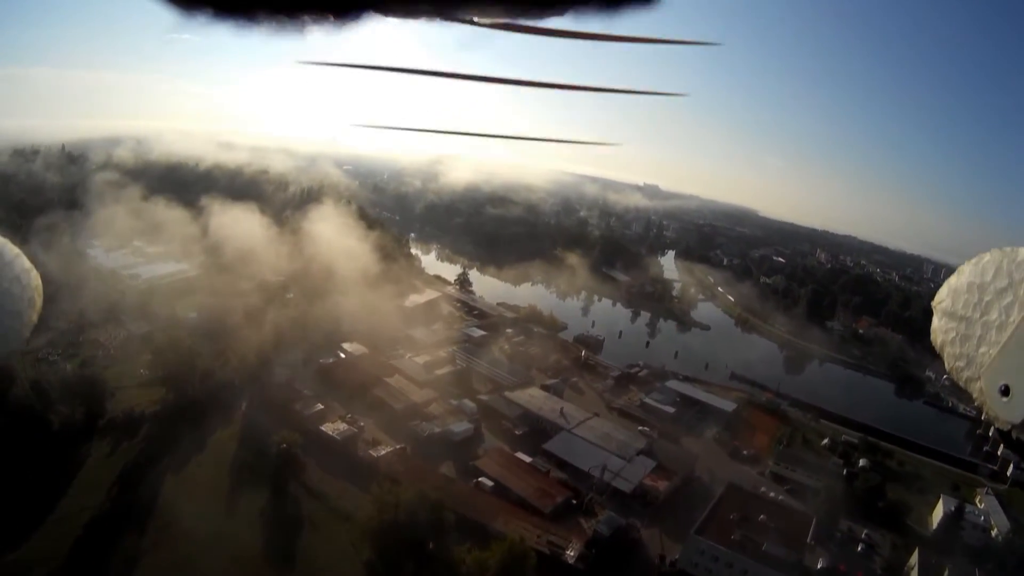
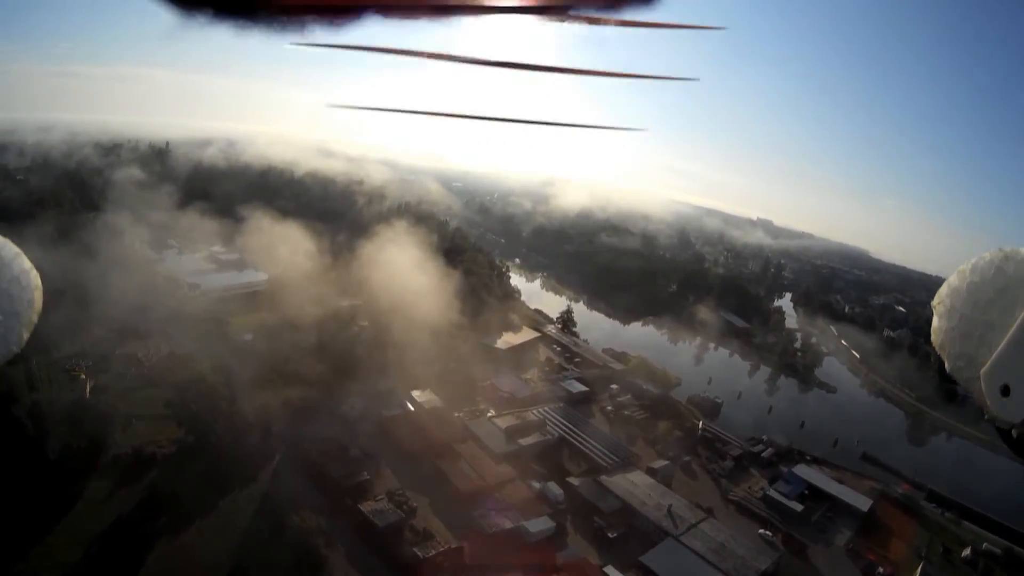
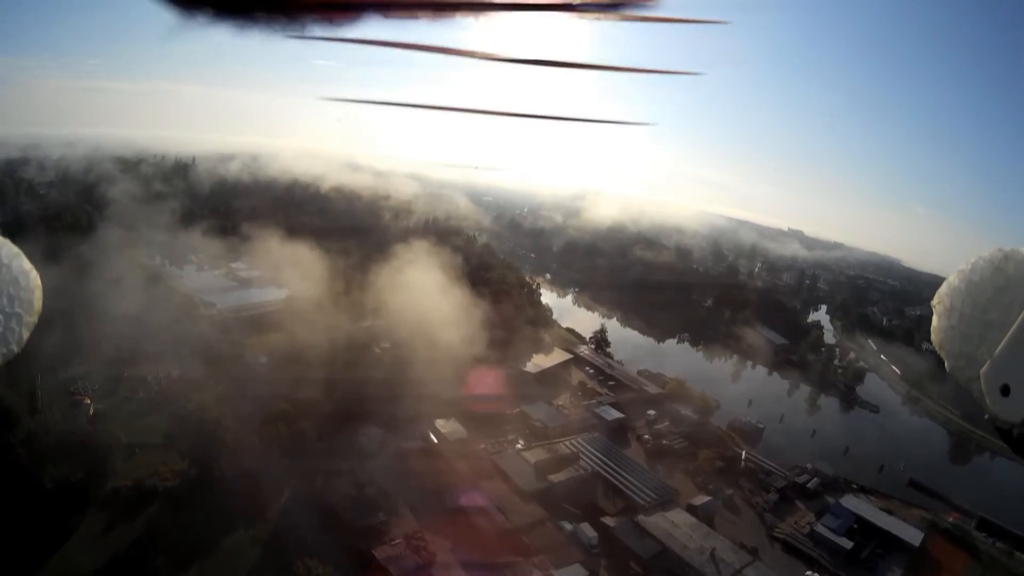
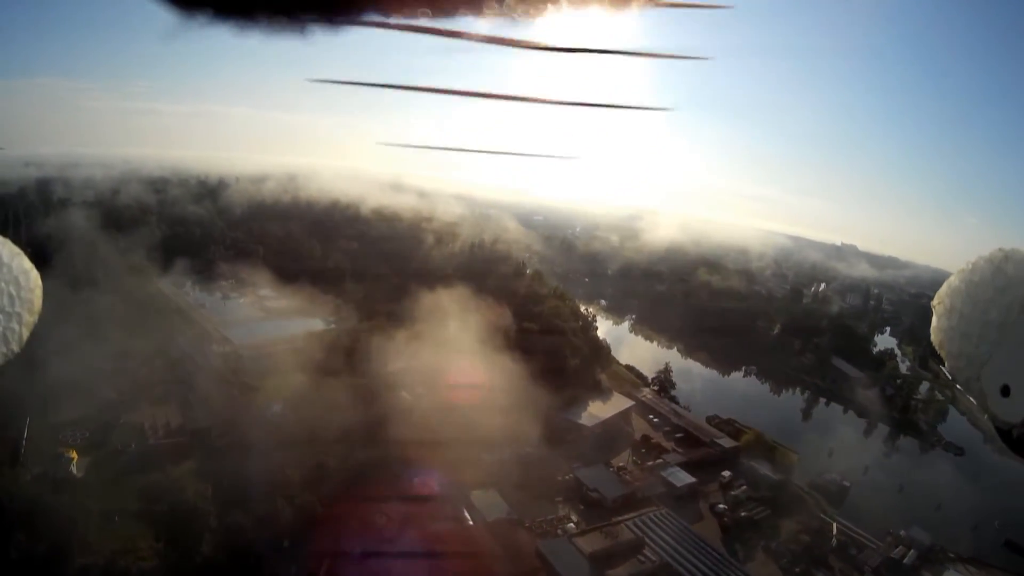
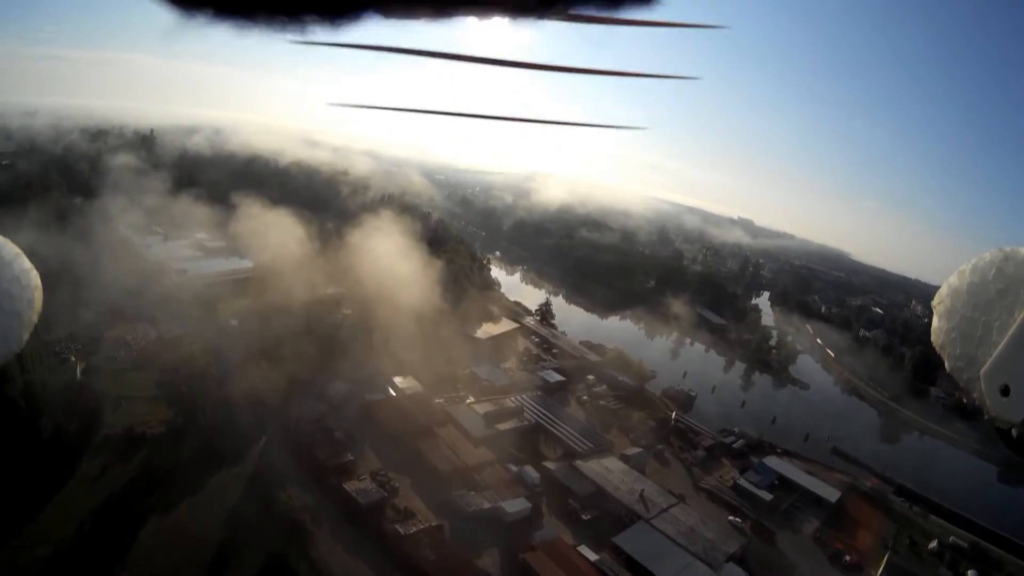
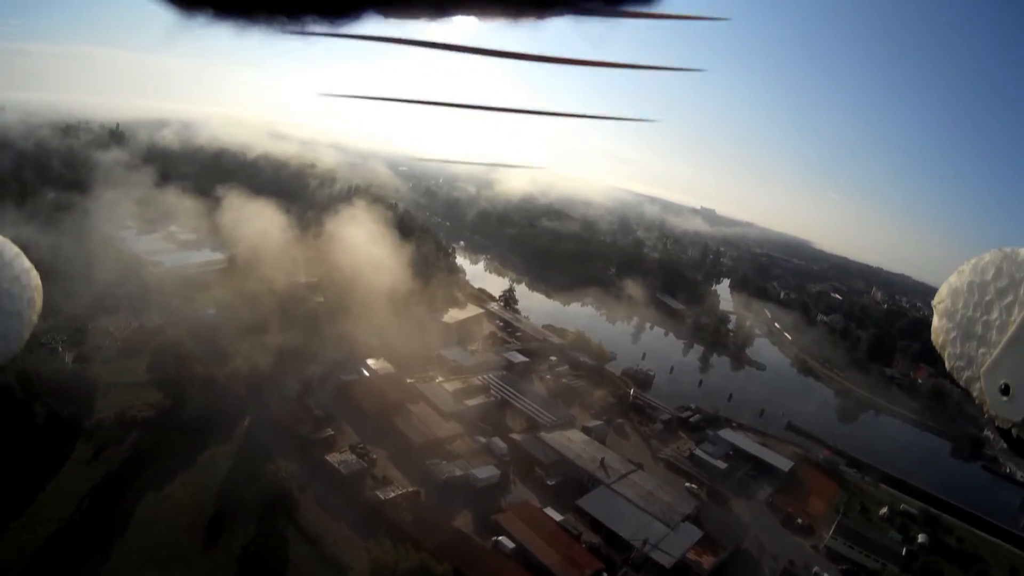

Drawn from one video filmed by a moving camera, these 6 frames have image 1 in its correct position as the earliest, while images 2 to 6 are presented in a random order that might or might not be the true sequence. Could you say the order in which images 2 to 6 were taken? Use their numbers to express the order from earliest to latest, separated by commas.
6, 5, 2, 3, 4
